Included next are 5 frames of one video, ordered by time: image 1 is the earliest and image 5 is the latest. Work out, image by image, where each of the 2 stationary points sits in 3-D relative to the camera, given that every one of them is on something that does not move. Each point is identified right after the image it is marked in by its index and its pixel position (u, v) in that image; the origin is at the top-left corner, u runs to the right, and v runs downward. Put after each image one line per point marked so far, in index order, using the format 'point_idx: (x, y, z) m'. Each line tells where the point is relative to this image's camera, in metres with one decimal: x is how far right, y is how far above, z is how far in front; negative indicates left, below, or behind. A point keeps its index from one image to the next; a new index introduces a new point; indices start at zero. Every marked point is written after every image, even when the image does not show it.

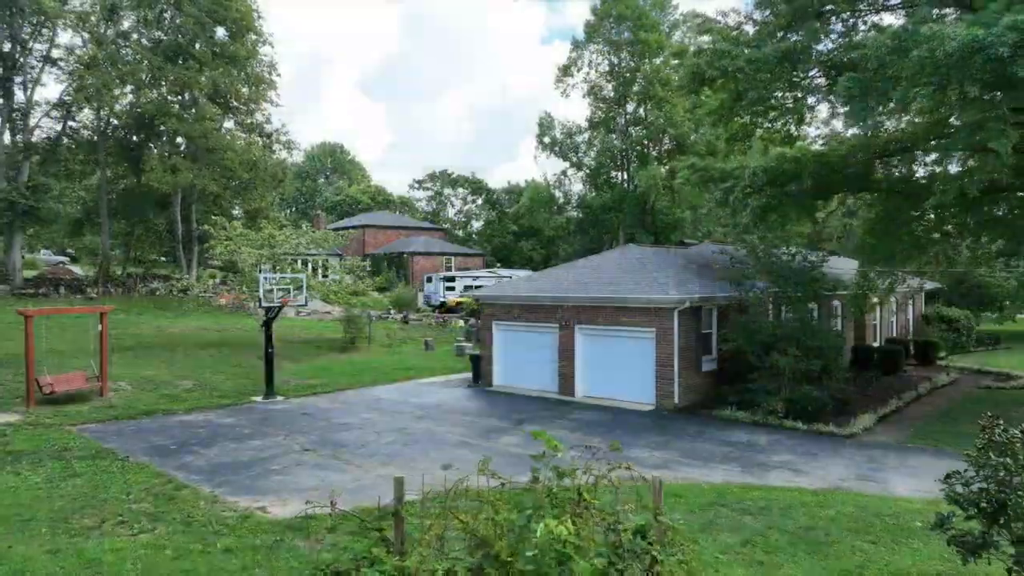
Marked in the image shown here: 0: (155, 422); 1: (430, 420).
0: (-6.9, -2.6, +14.2) m
1: (-1.7, -2.6, +14.7) m
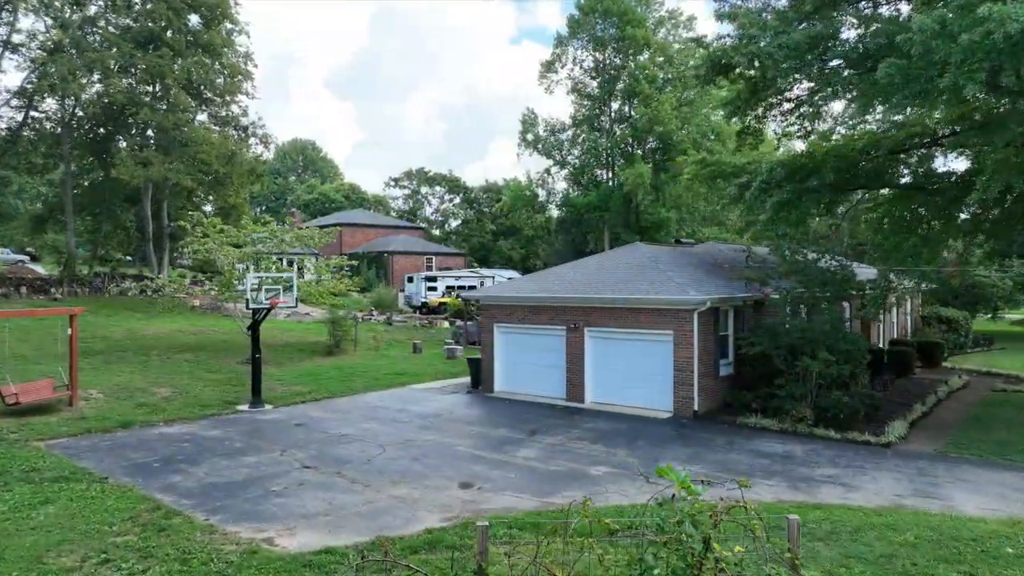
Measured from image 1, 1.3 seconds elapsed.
0: (-6.7, -2.6, +12.9) m
1: (-1.4, -2.6, +13.7) m
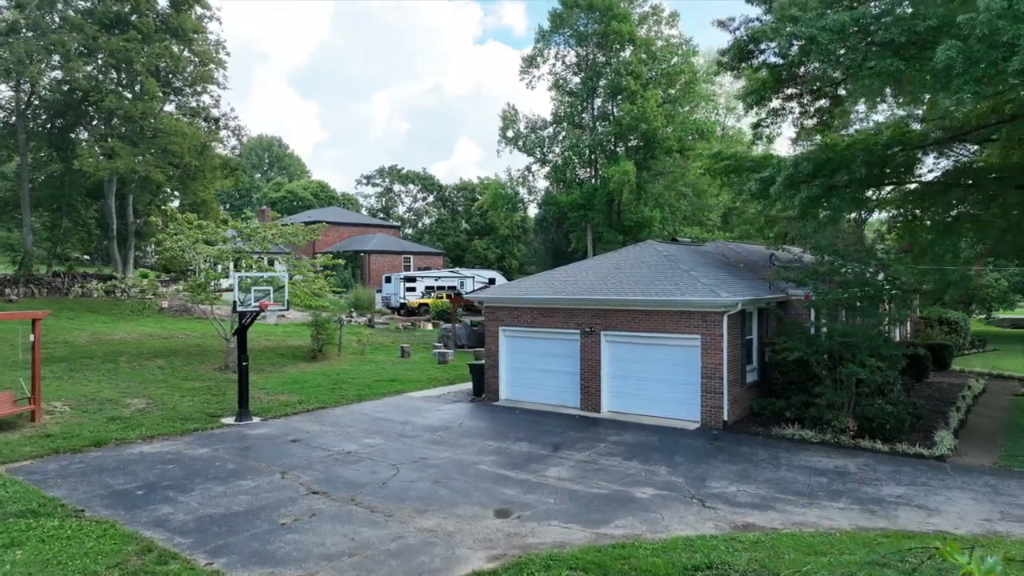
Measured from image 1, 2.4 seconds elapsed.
0: (-6.3, -2.6, +11.4) m
1: (-1.1, -2.7, +12.4) m
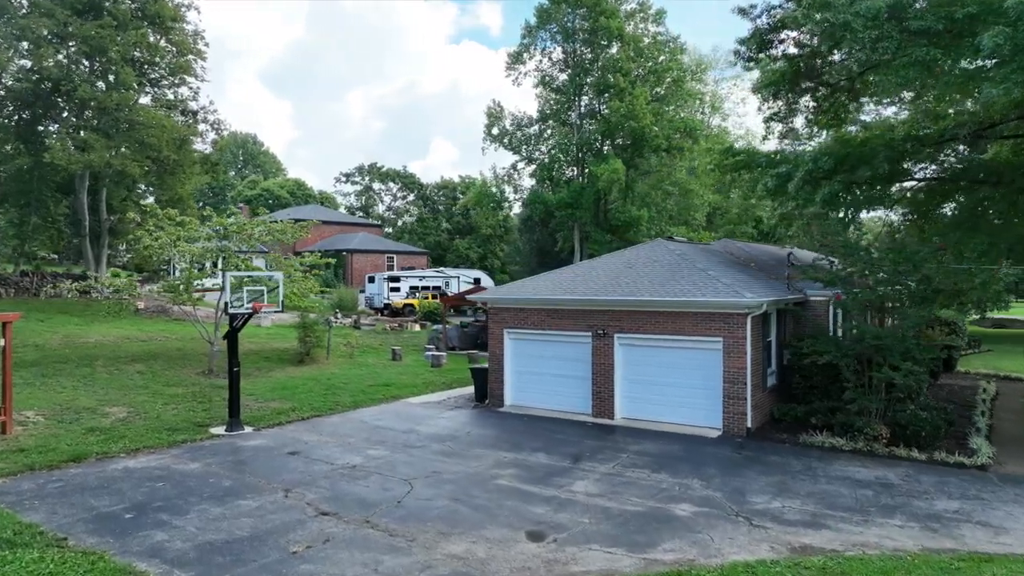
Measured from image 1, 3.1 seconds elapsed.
0: (-6.0, -2.6, +10.4) m
1: (-0.8, -2.7, +11.5) m
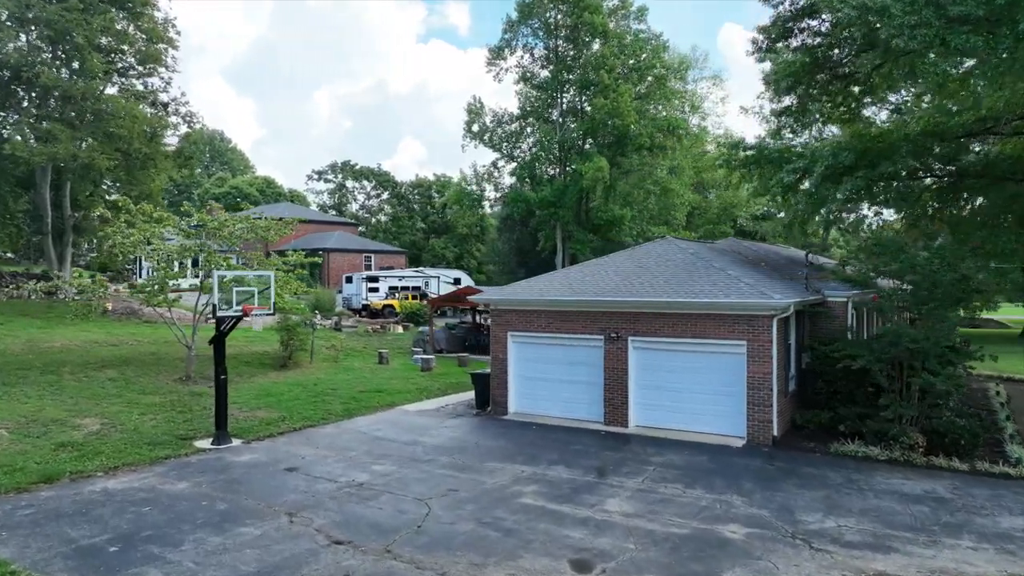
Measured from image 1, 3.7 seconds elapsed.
0: (-5.7, -2.6, +9.2) m
1: (-0.5, -2.7, +10.6) m
